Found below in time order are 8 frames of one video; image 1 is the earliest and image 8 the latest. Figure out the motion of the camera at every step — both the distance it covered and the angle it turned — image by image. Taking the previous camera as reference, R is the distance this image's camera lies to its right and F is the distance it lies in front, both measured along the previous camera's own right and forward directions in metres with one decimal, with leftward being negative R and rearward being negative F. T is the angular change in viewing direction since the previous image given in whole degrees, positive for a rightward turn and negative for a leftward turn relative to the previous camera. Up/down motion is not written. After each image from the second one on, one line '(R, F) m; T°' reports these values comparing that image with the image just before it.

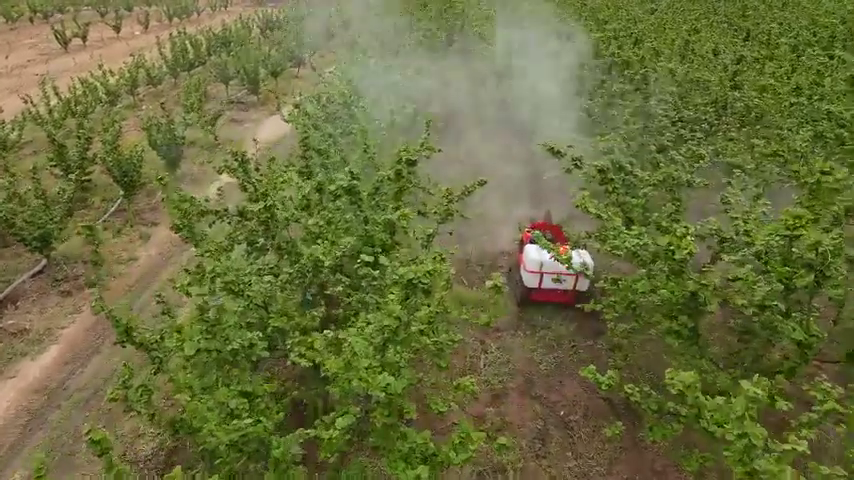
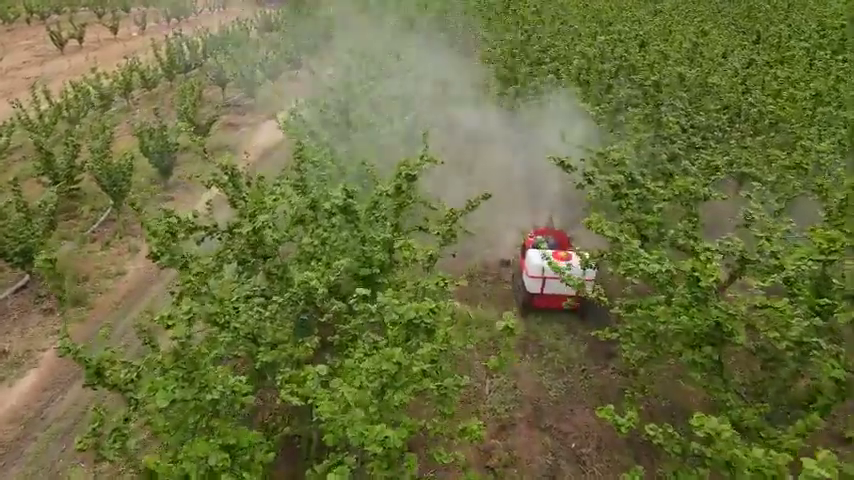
(0.0, +0.4) m; 0°
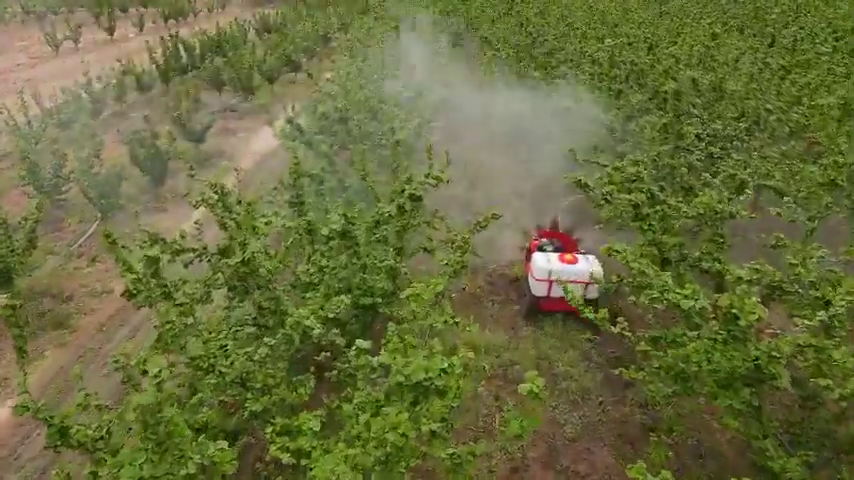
(0.0, +0.5) m; 0°
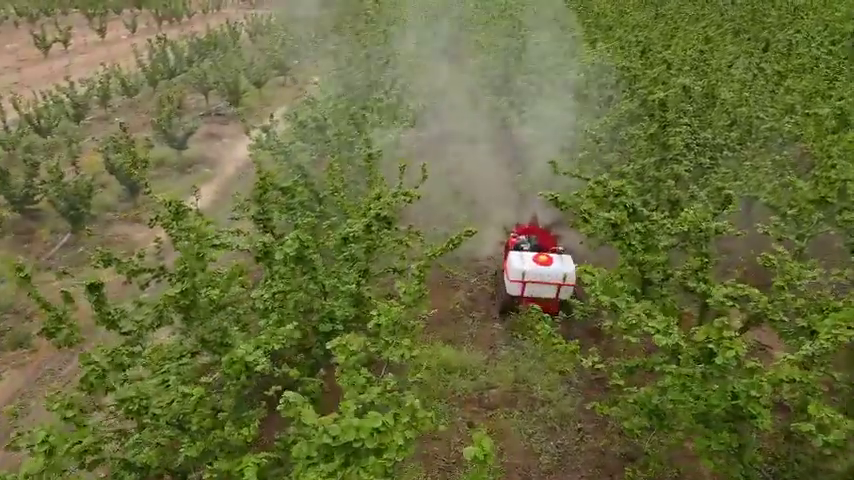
(+0.2, +0.3) m; 0°
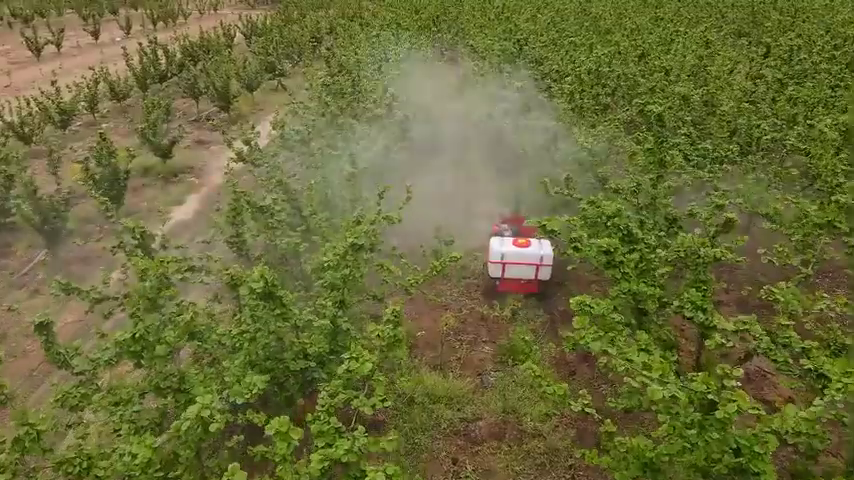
(+0.1, +0.3) m; 0°
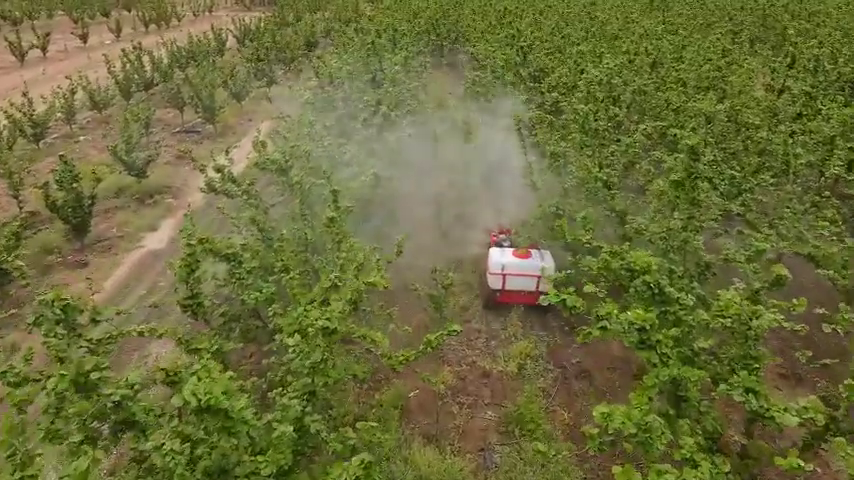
(0.0, +1.0) m; 0°
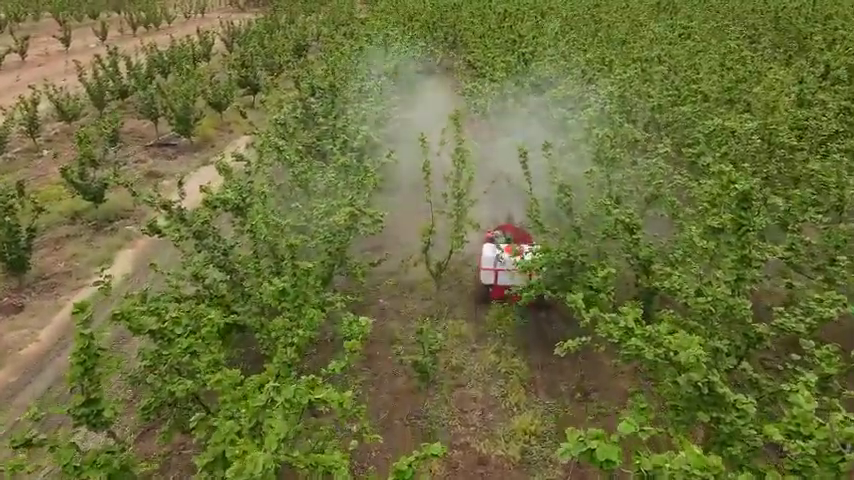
(+0.1, +1.3) m; 0°
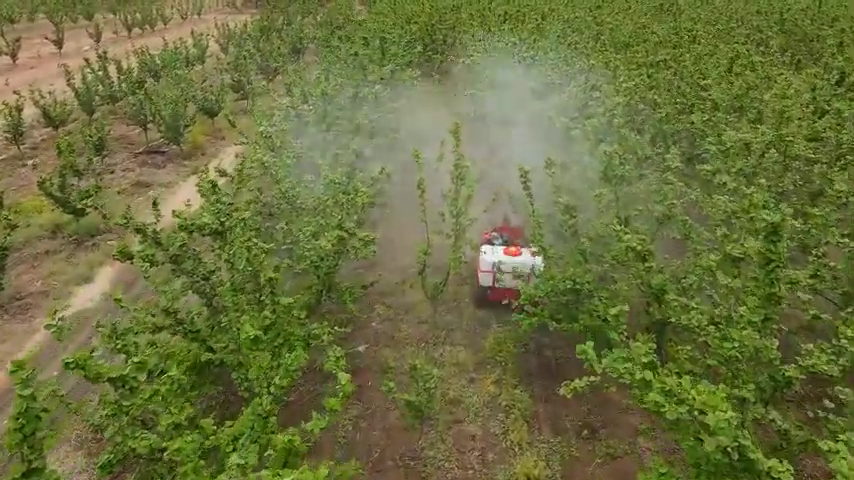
(0.0, +0.5) m; 0°
